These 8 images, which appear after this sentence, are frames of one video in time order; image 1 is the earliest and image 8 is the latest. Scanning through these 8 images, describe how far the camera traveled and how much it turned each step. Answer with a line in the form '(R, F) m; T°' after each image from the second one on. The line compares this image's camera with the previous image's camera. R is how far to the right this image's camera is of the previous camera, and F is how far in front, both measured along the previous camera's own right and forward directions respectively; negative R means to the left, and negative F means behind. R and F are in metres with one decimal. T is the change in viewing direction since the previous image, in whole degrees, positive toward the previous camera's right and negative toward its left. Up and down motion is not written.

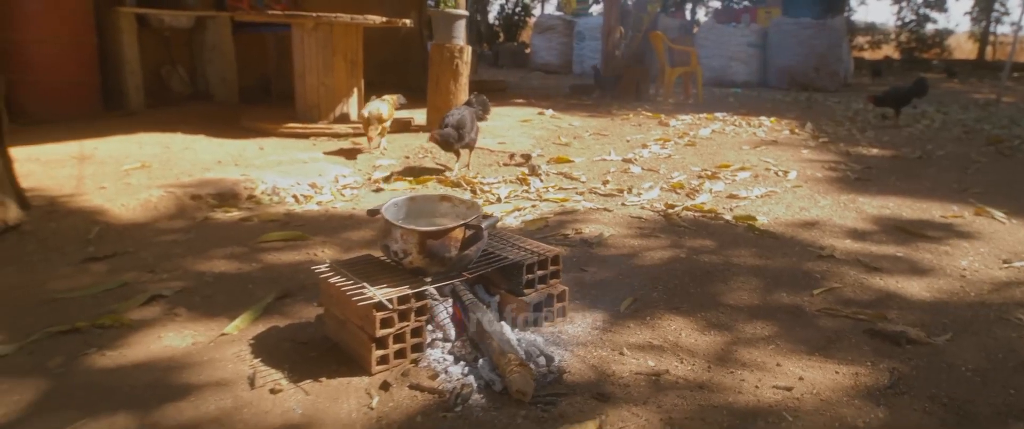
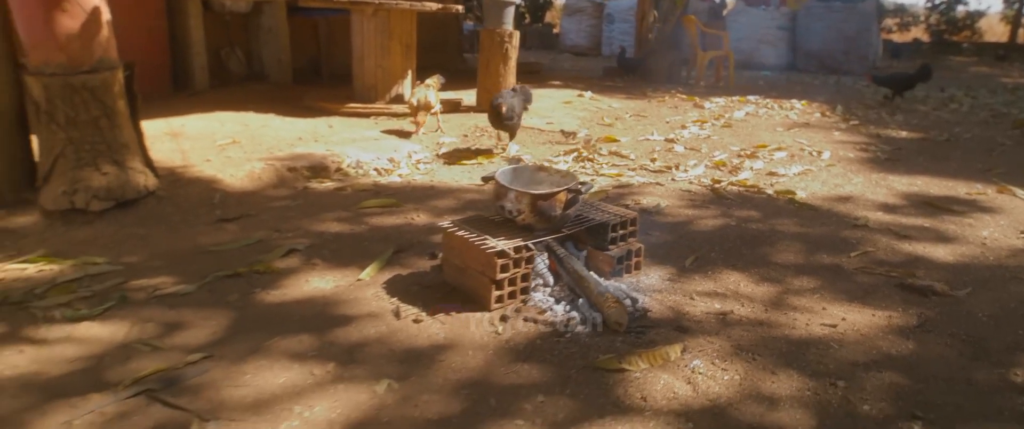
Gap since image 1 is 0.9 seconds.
(-0.3, -0.4) m; -1°
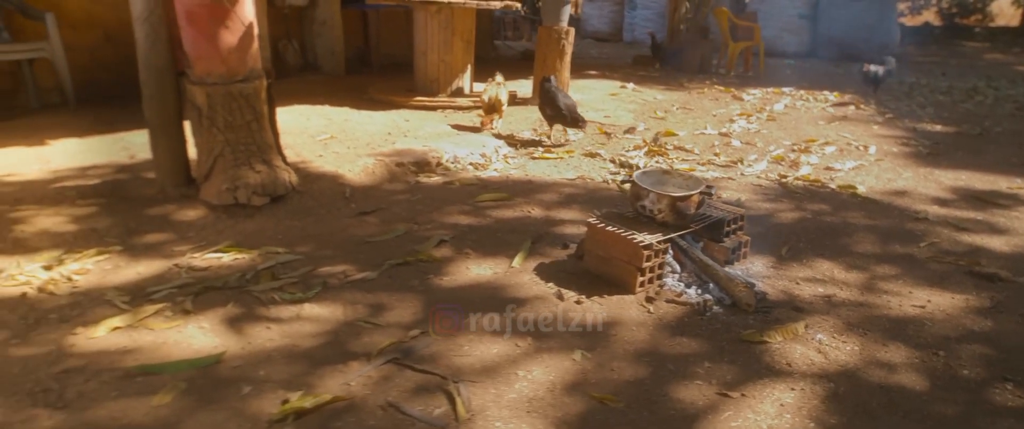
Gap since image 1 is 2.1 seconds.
(-0.6, -0.5) m; 0°
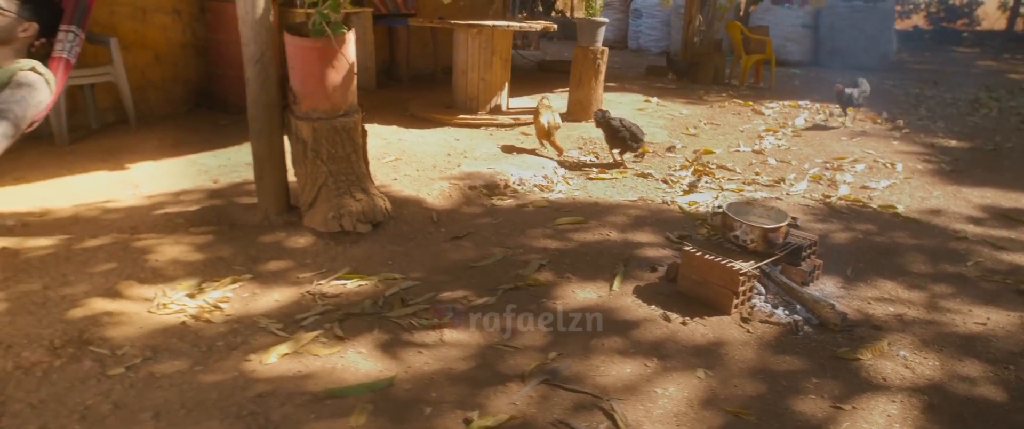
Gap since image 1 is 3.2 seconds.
(-0.6, -0.3) m; +1°
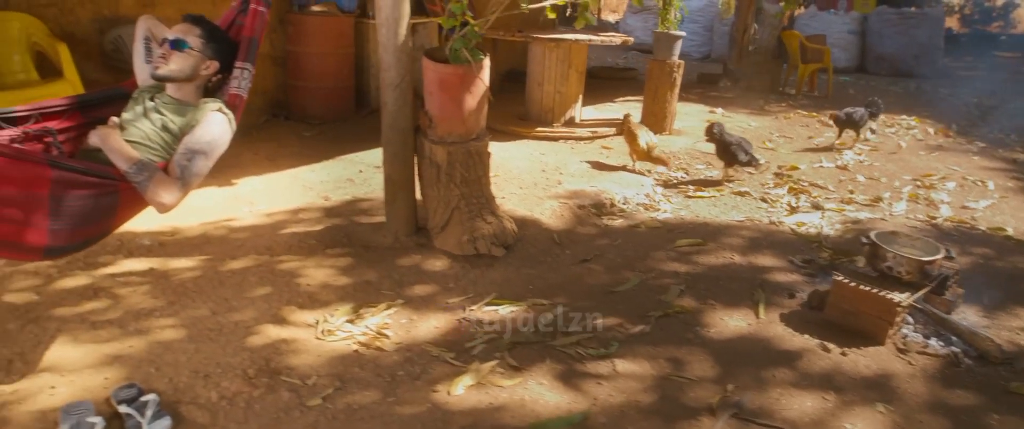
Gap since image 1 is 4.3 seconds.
(-0.8, -0.1) m; -1°
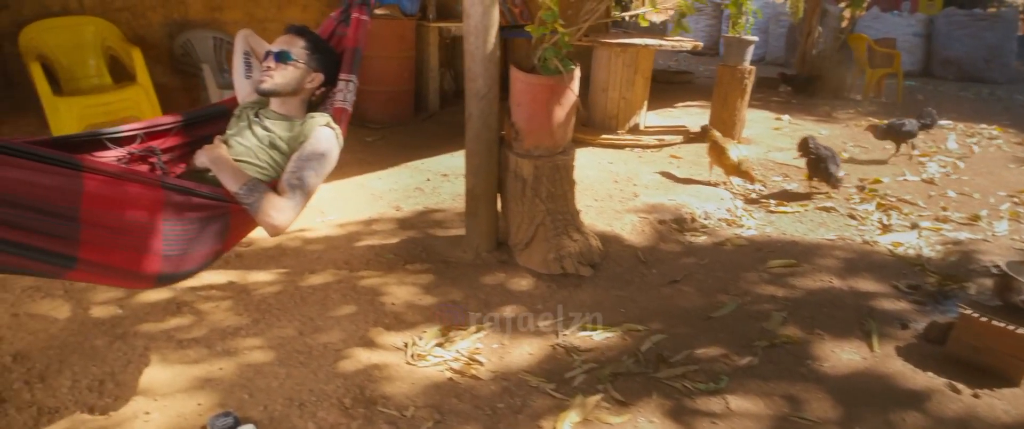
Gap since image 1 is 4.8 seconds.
(-0.3, +0.2) m; -3°
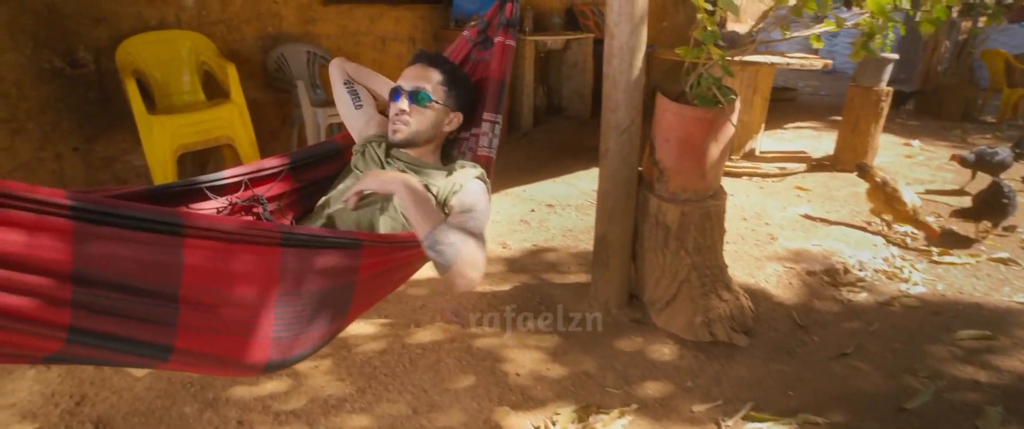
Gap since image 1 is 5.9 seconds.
(-0.4, +0.5) m; -5°
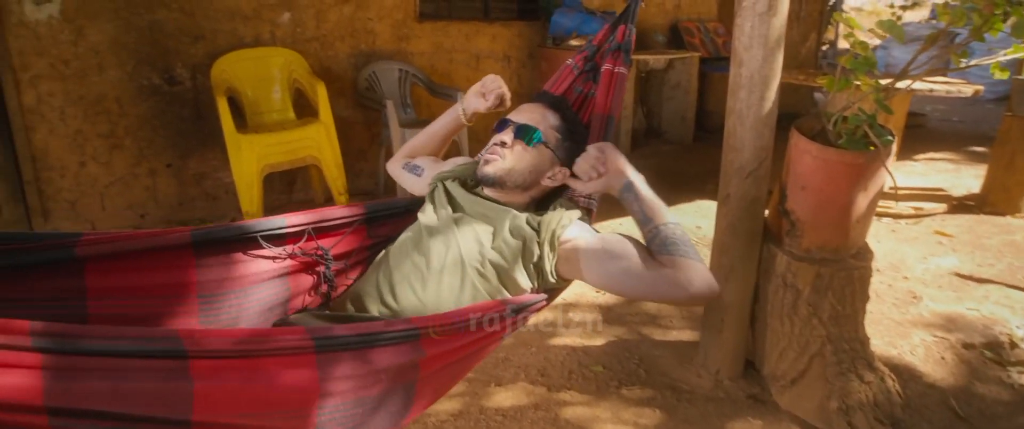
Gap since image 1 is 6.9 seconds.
(-0.1, +0.4) m; -8°
